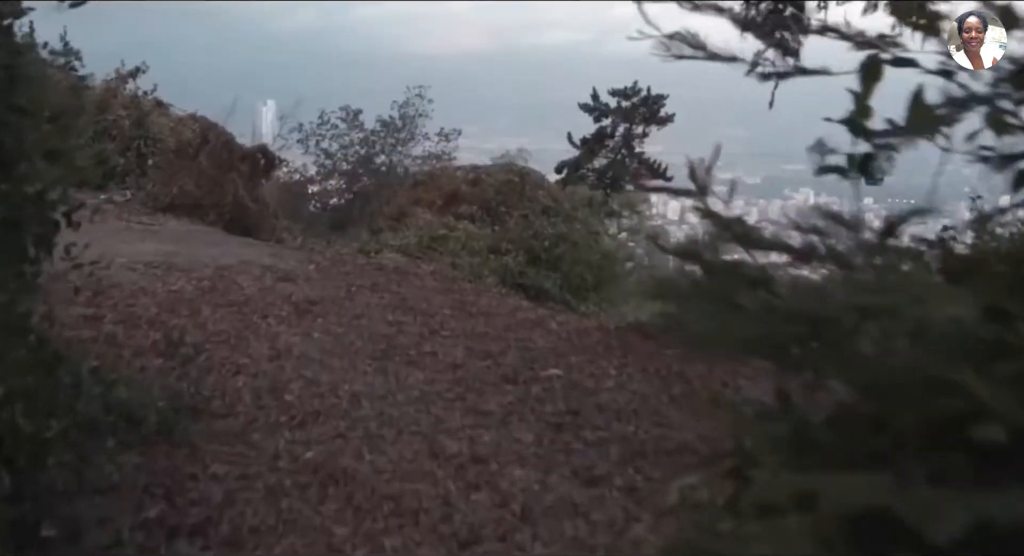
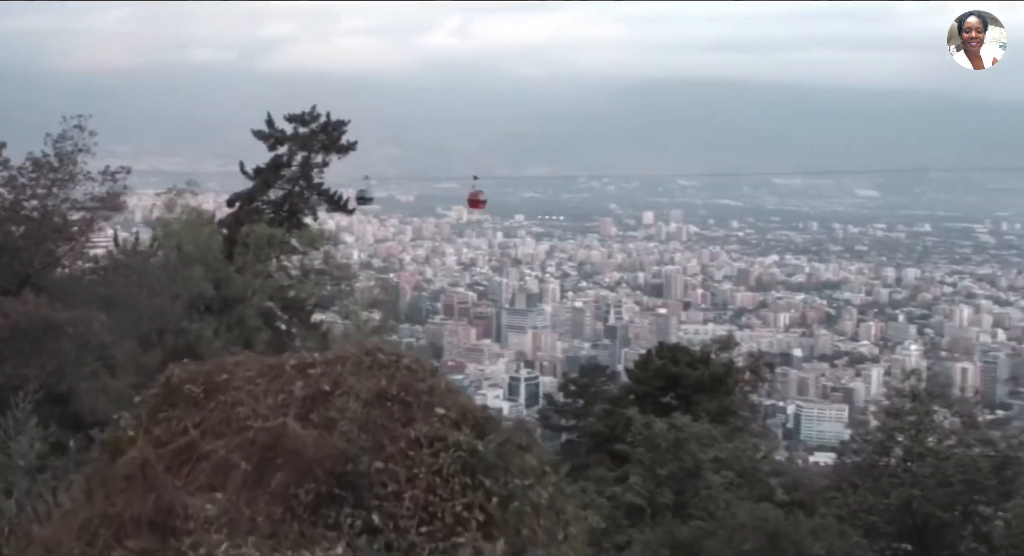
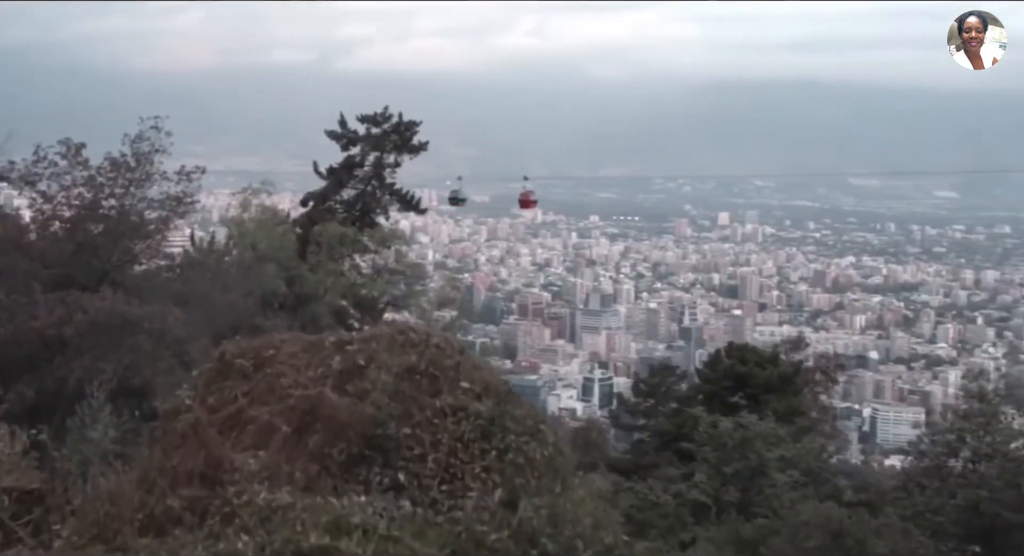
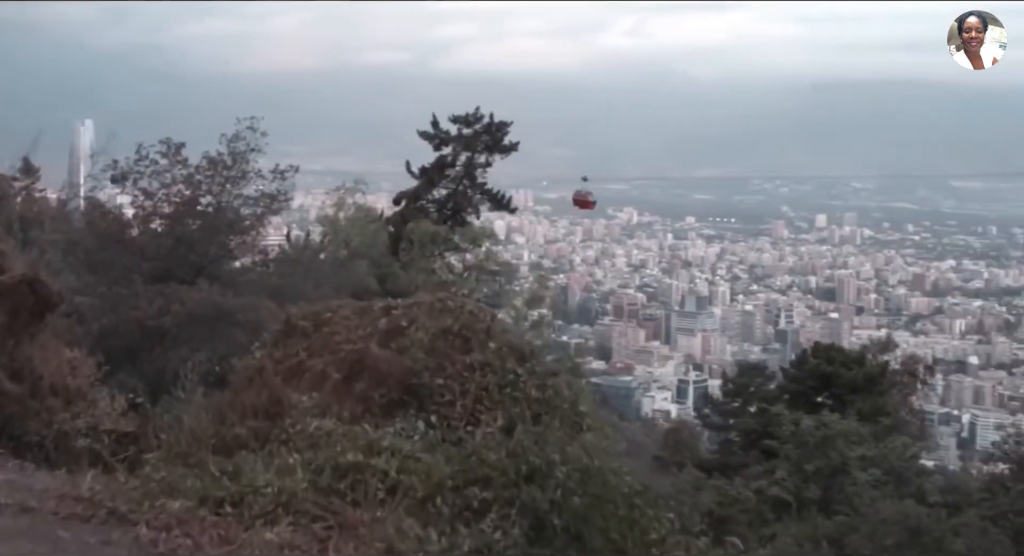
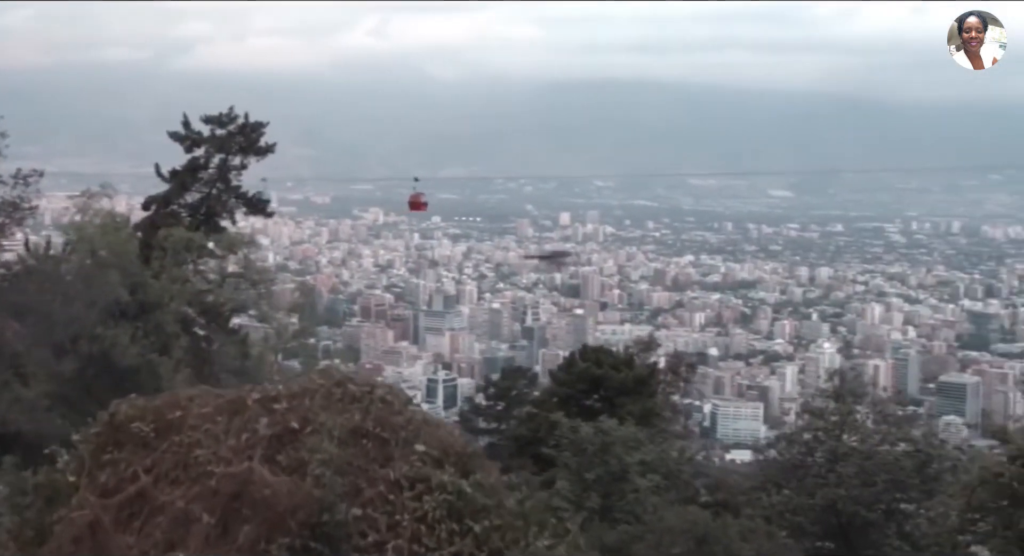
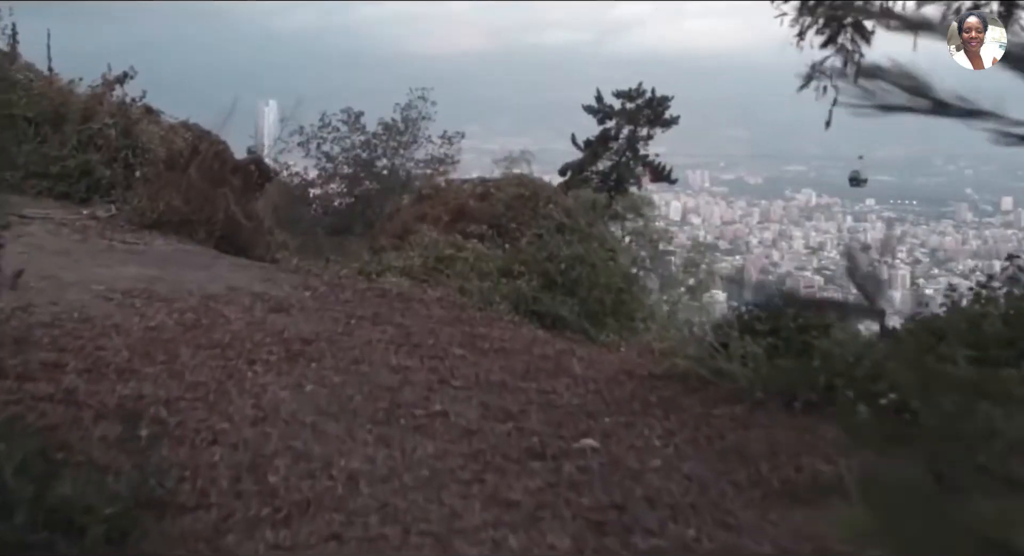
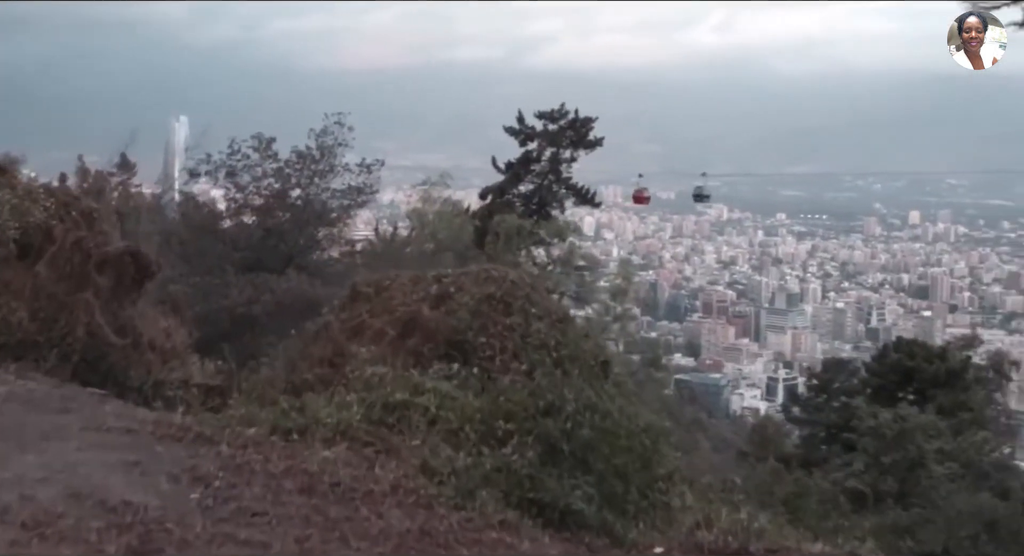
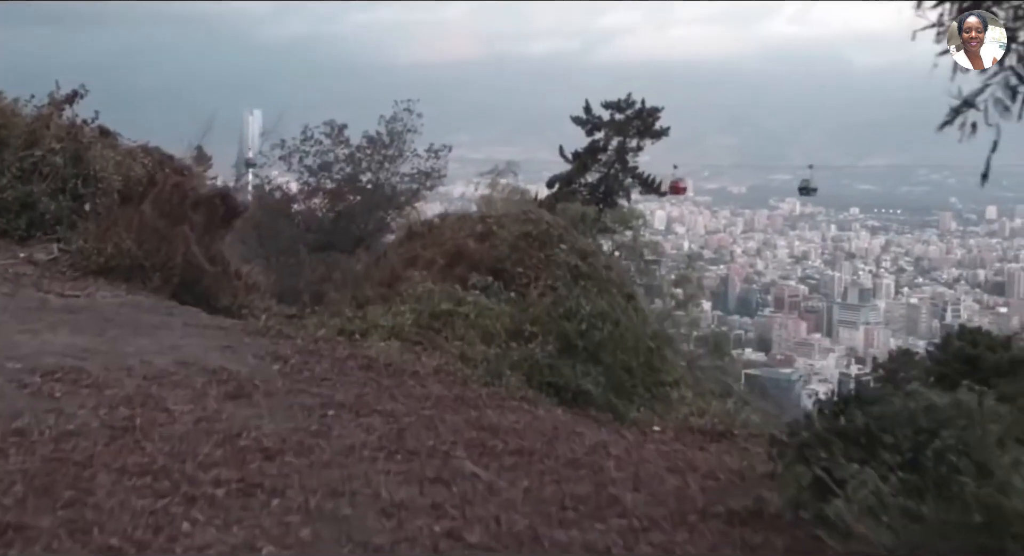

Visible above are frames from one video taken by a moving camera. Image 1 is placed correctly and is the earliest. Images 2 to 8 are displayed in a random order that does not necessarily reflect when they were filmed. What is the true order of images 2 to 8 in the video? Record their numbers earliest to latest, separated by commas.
6, 8, 7, 4, 3, 2, 5
